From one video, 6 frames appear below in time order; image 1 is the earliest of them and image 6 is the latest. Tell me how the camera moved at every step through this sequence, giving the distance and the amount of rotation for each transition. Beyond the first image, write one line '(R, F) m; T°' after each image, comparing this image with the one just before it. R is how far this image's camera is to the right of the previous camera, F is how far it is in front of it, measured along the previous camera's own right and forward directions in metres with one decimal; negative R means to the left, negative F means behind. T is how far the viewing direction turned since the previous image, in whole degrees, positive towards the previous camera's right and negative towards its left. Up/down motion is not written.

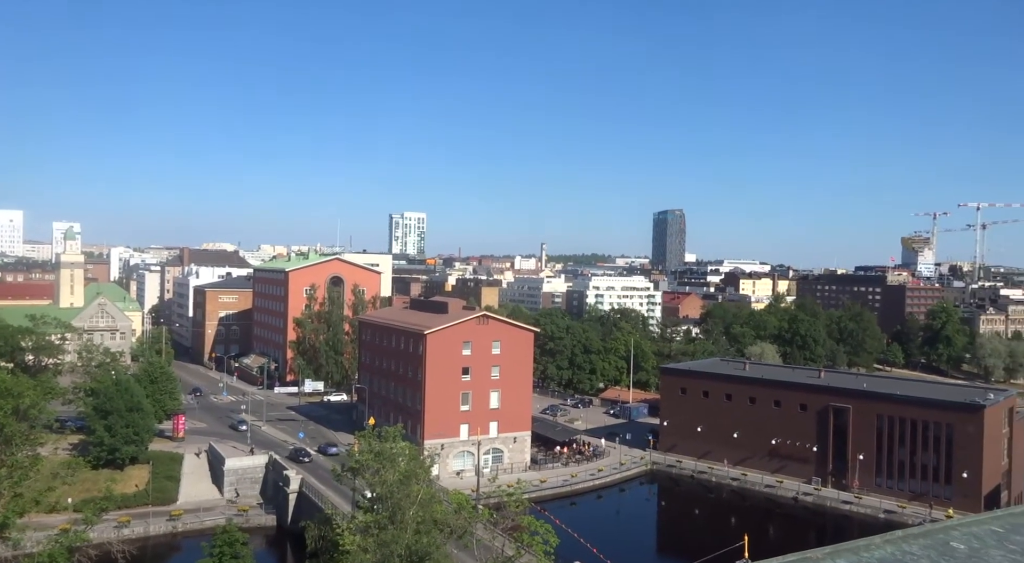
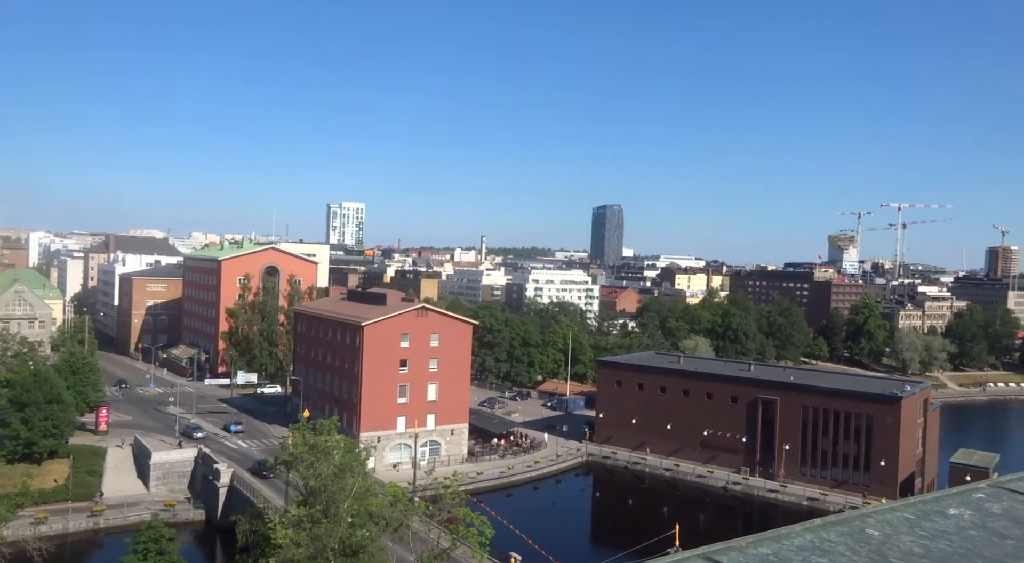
(+0.4, +0.1) m; +4°
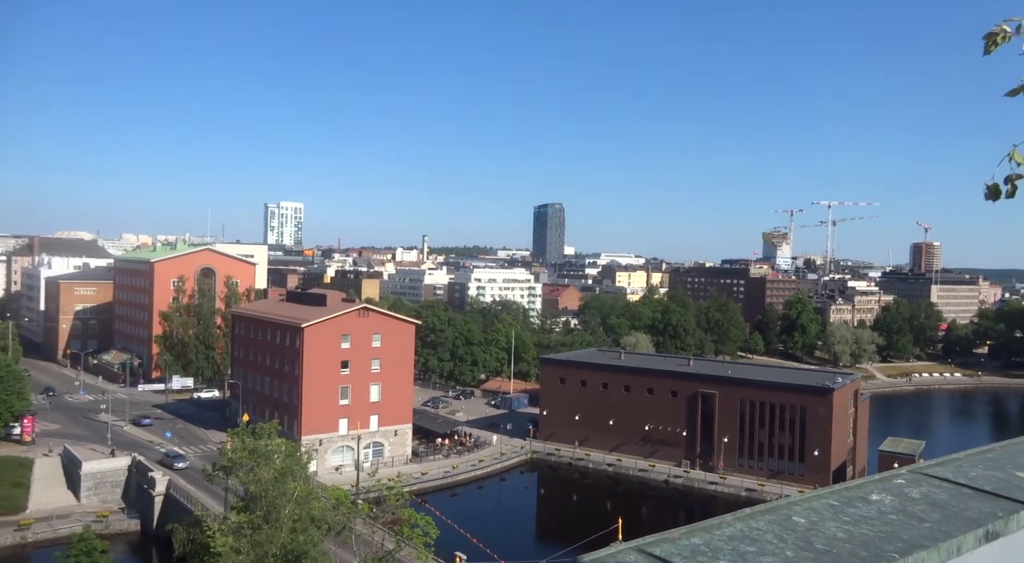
(+0.2, +0.1) m; +4°
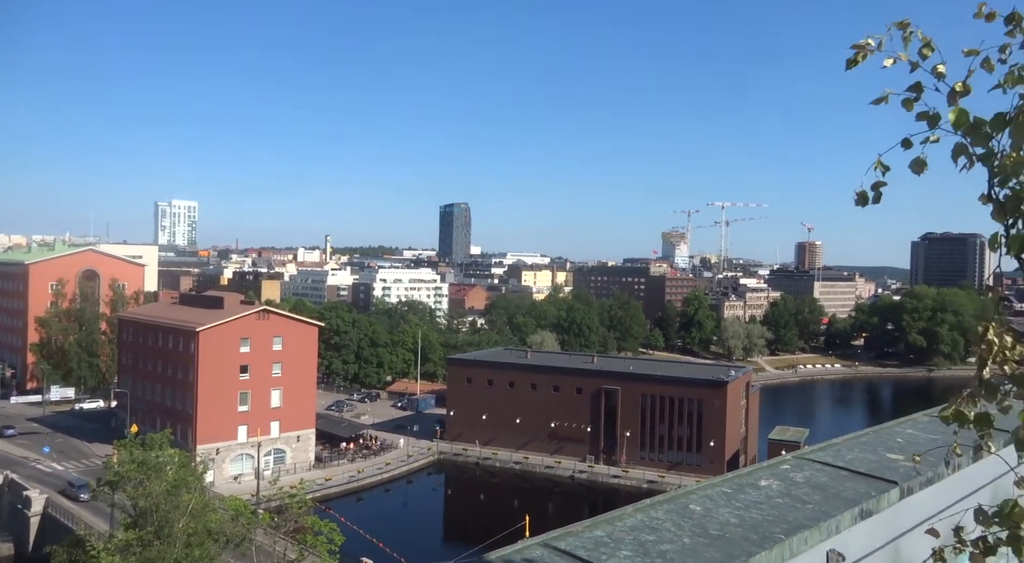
(+0.1, -0.9) m; +6°
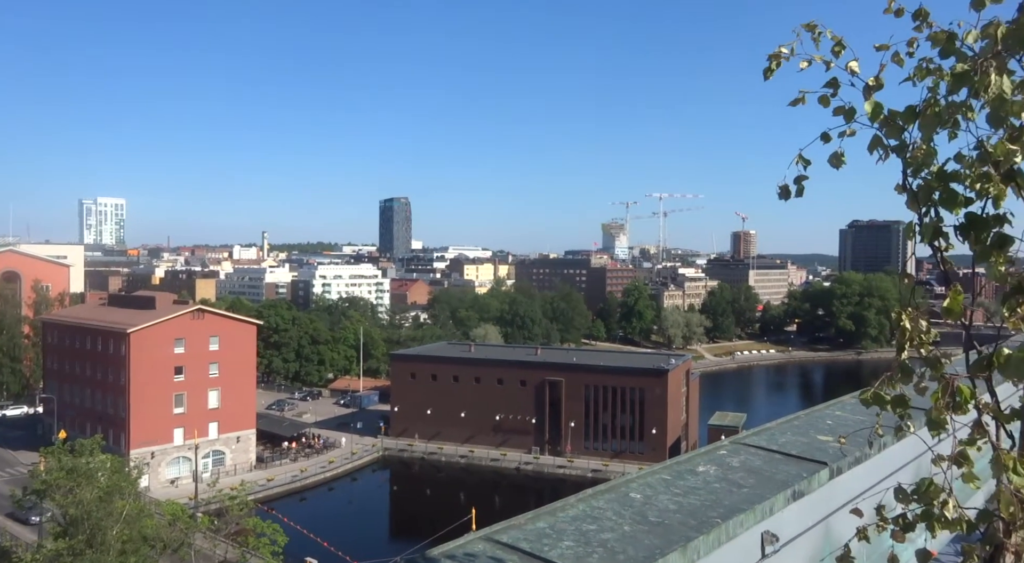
(+0.2, +0.2) m; +4°
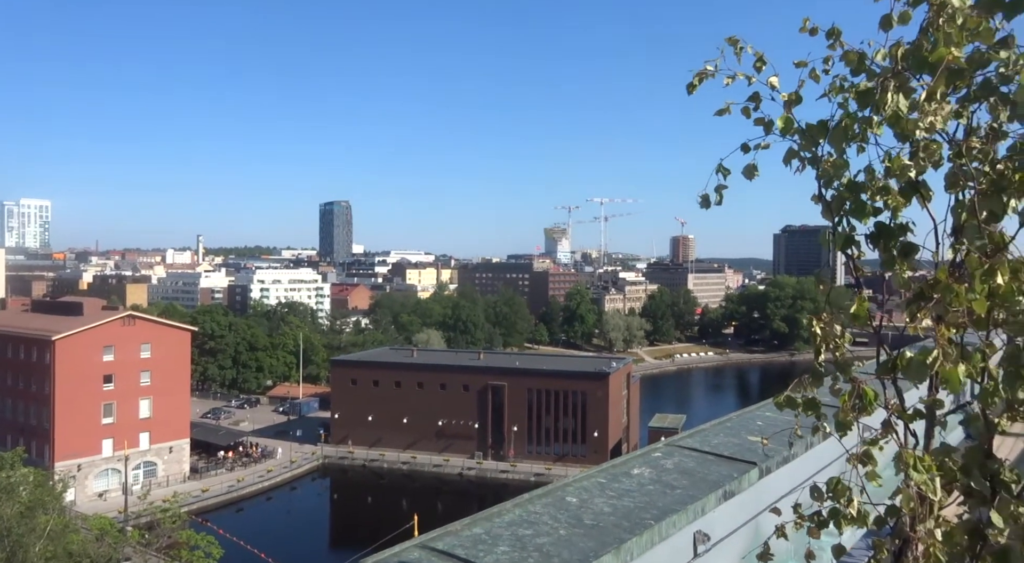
(+0.3, +0.4) m; +4°
